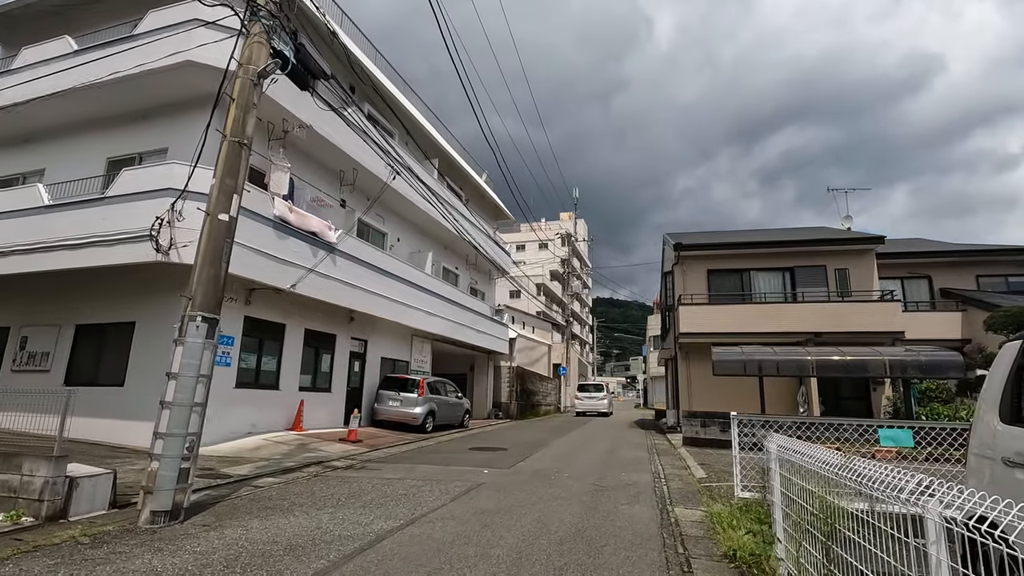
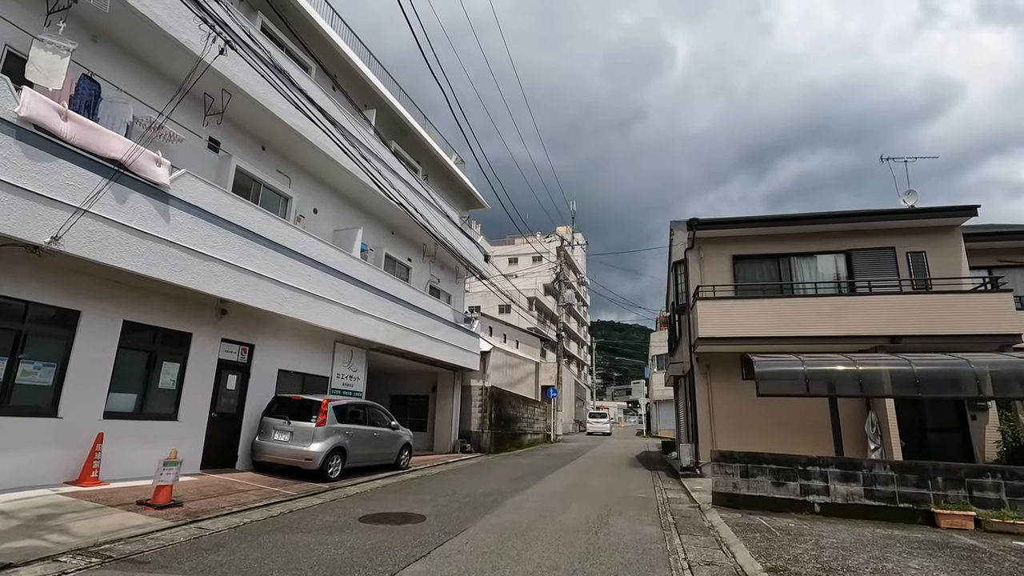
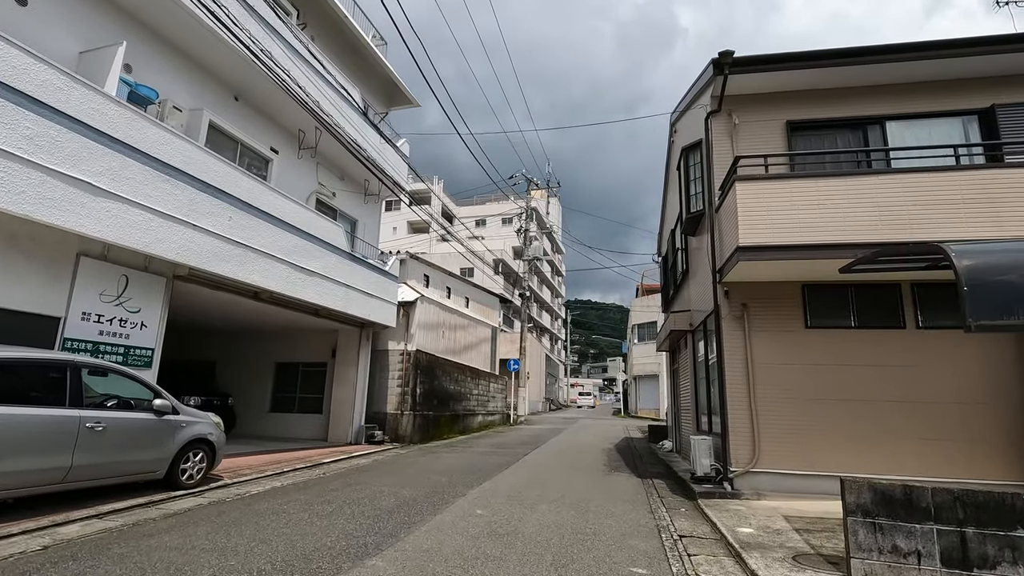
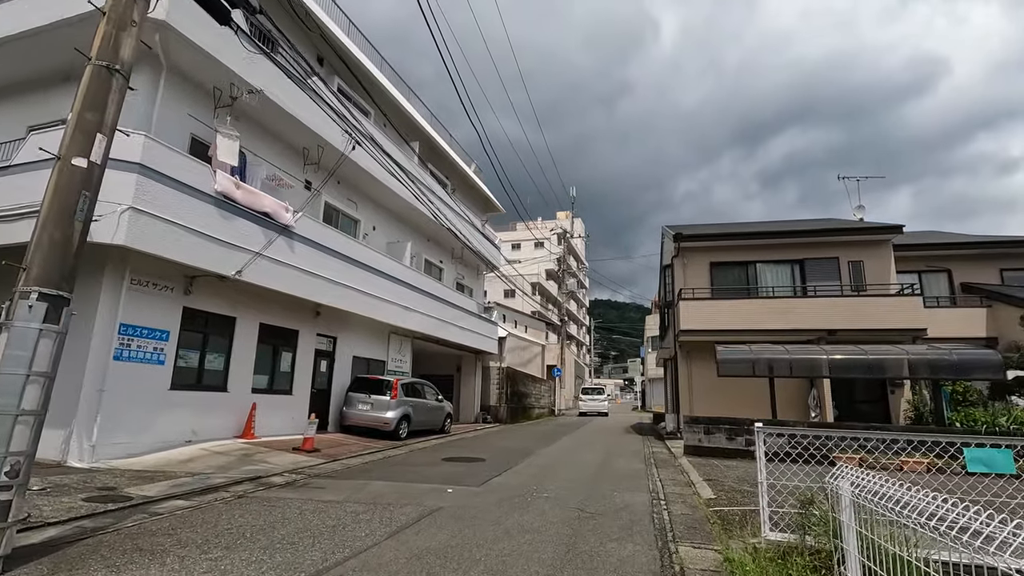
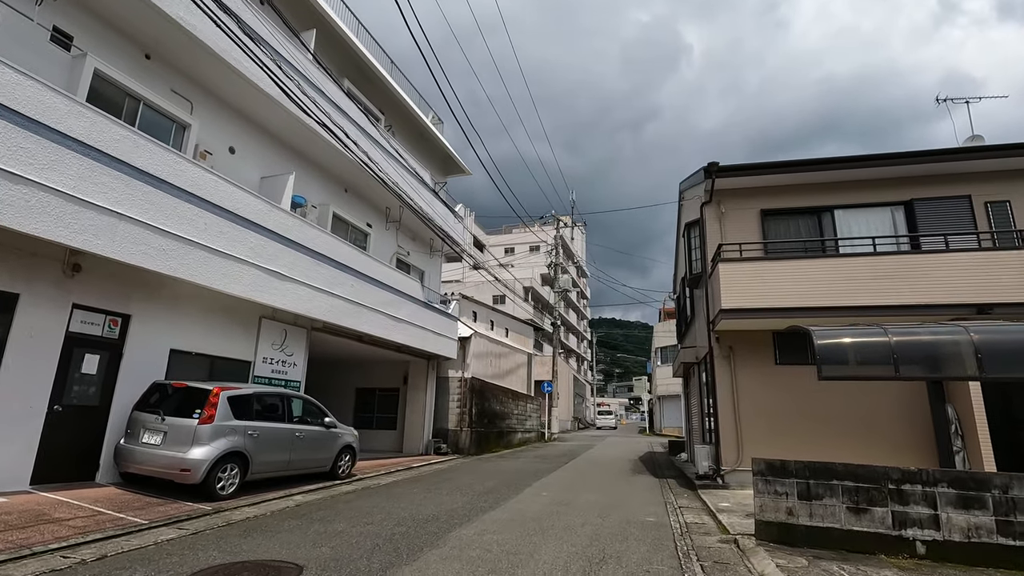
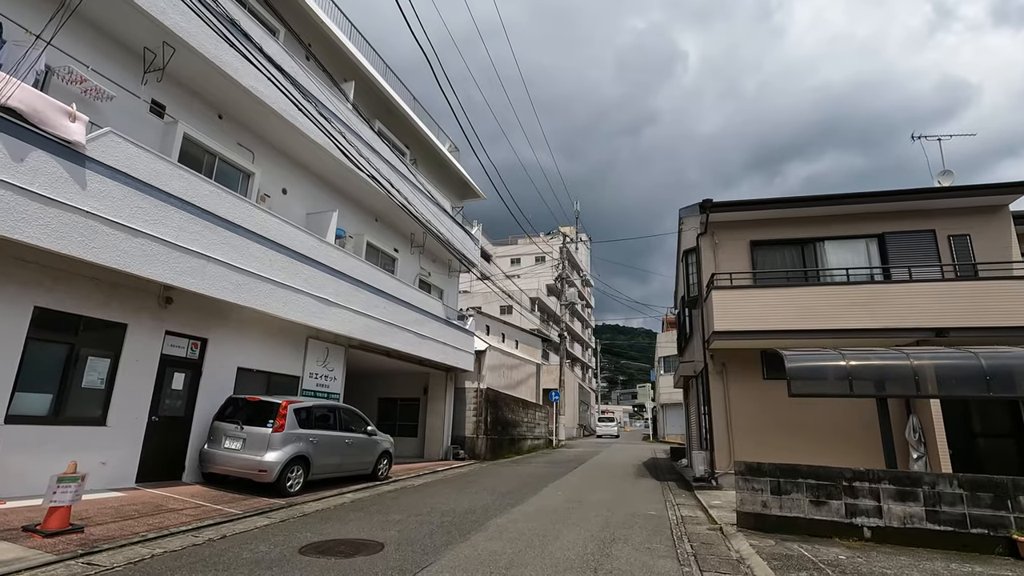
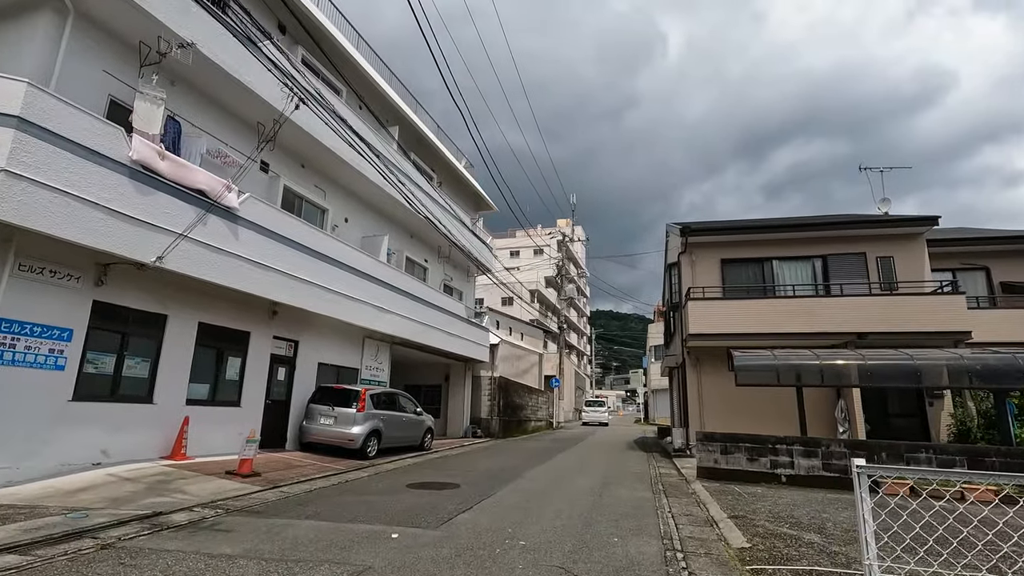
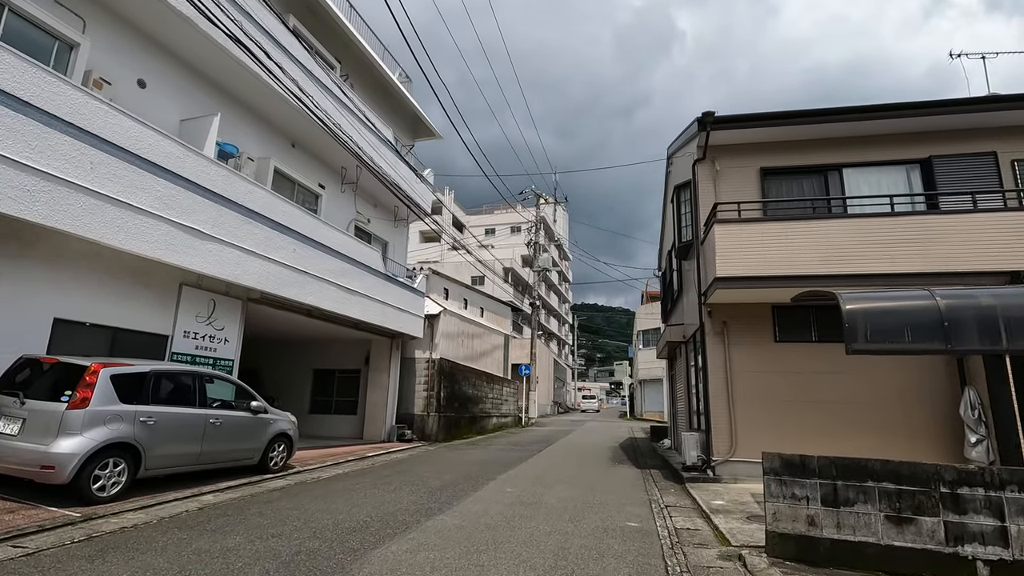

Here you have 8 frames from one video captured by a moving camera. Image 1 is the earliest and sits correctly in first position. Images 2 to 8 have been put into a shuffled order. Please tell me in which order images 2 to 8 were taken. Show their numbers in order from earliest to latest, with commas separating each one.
4, 7, 2, 6, 5, 8, 3
